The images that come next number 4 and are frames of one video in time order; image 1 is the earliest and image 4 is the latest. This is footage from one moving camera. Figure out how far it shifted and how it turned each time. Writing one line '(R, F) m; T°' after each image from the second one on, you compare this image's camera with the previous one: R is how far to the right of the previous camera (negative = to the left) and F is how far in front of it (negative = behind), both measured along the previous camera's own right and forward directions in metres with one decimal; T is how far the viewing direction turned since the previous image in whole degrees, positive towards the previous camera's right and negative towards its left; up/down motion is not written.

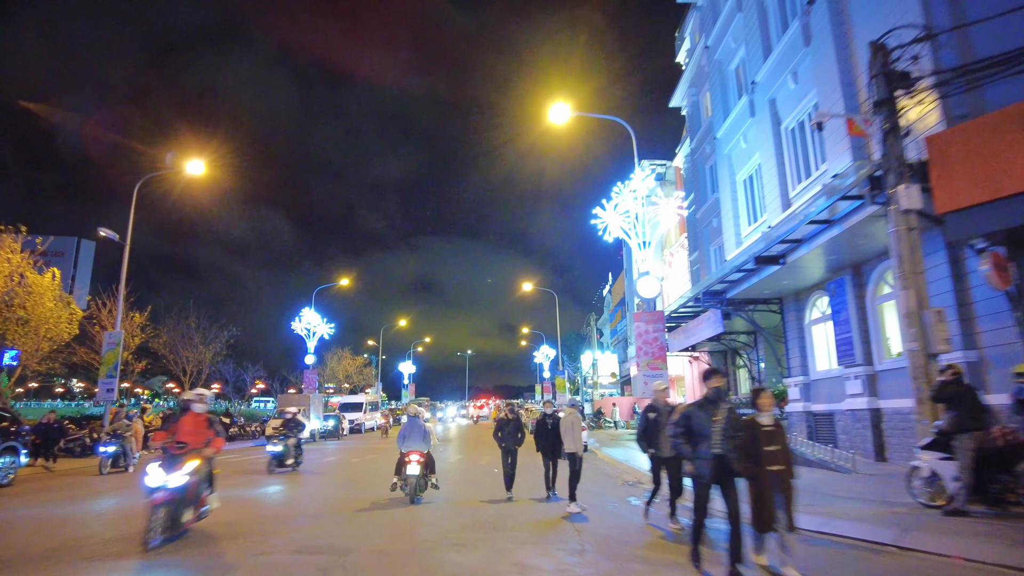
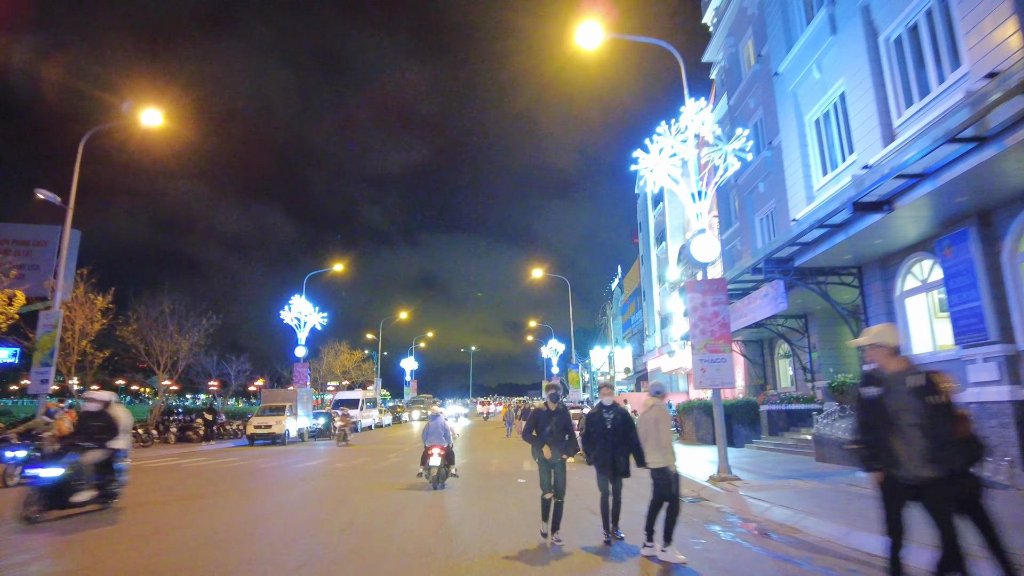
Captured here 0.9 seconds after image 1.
(-0.3, +3.4) m; 0°
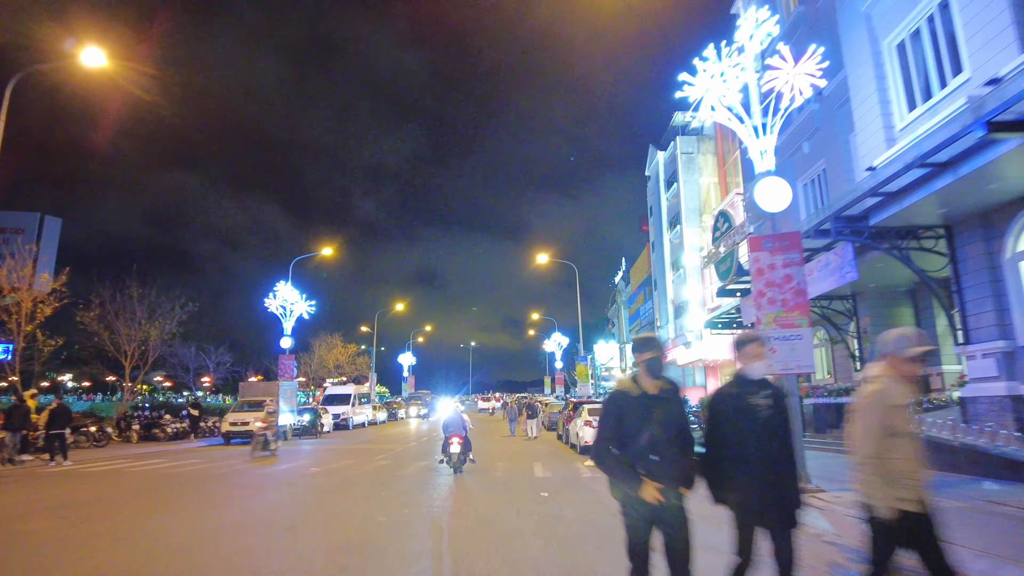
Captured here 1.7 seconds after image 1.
(-0.2, +2.8) m; 0°
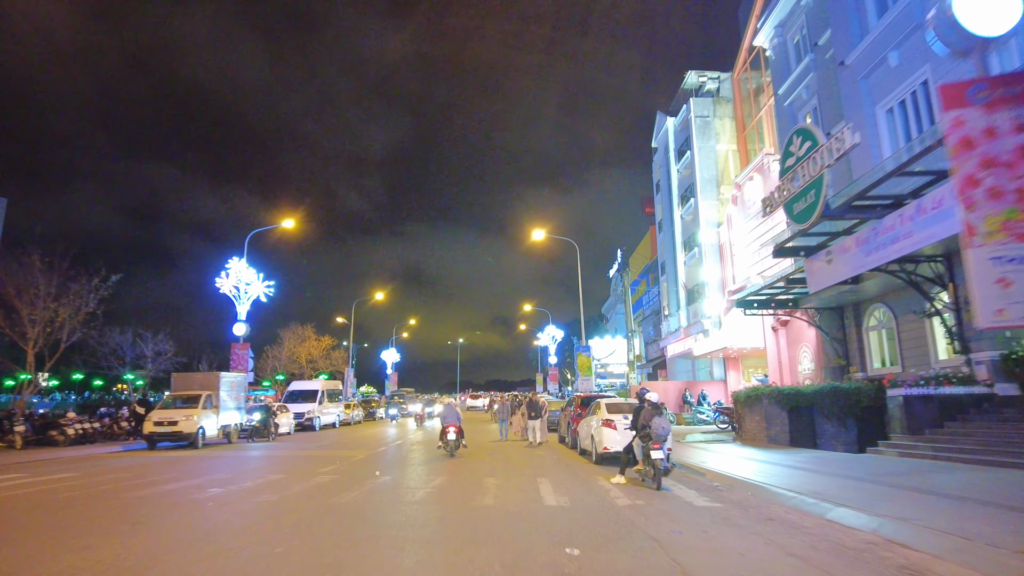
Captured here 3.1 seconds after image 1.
(-0.1, +4.7) m; +1°
